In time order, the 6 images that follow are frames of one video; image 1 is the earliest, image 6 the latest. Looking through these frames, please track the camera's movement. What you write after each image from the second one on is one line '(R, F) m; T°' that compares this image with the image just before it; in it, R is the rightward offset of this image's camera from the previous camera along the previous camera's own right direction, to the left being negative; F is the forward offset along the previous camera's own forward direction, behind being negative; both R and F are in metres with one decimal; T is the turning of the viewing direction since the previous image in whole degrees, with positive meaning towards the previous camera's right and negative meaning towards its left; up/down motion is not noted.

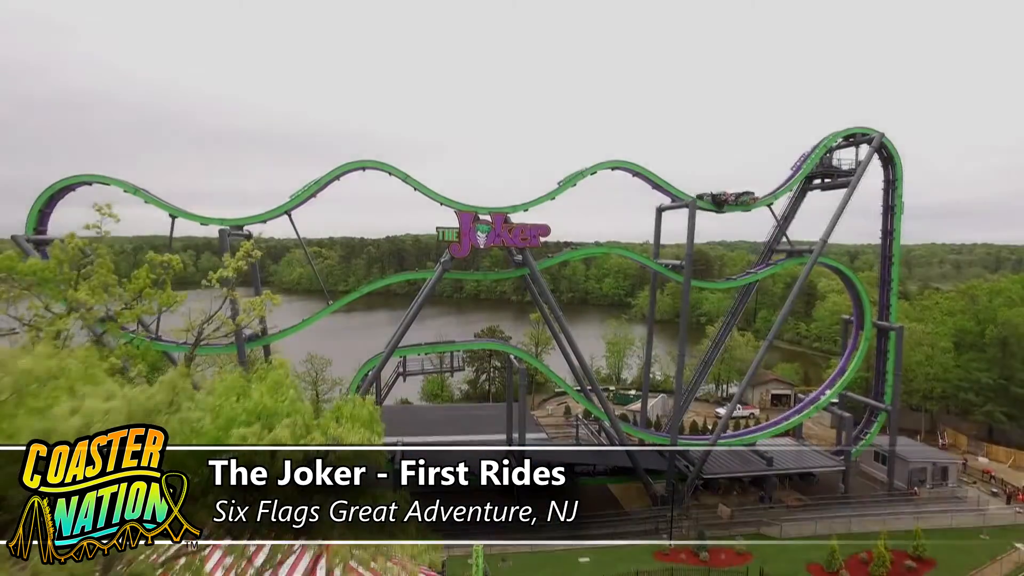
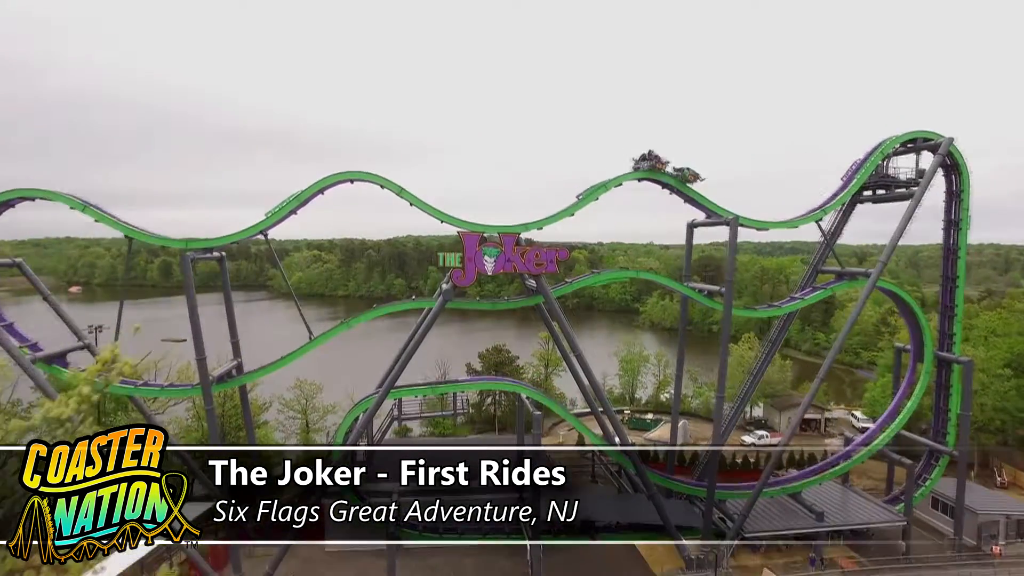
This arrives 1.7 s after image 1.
(-0.3, +2.1) m; 0°
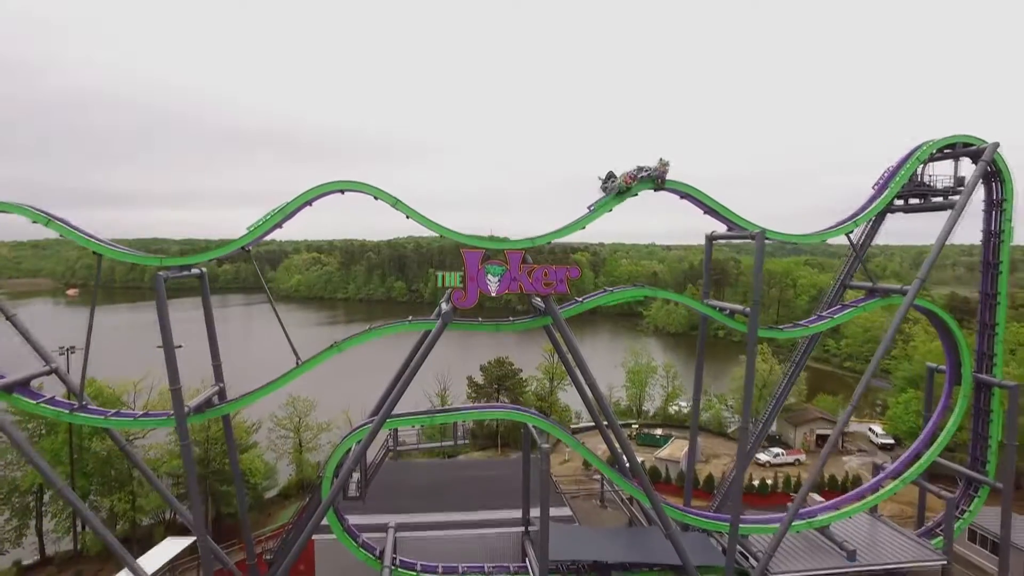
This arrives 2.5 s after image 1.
(-0.1, +1.1) m; 0°
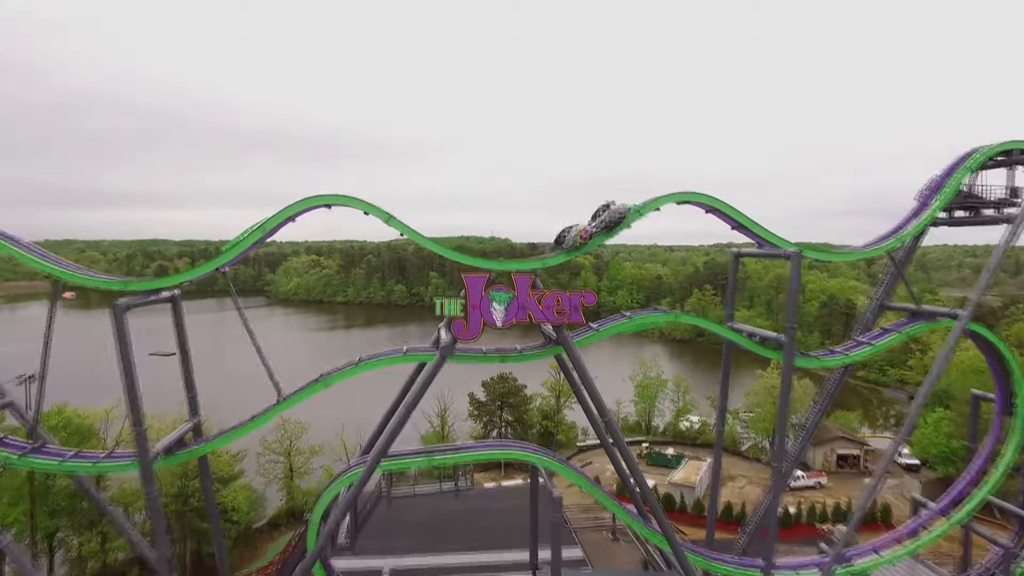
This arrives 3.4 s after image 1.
(-0.1, +1.3) m; 0°
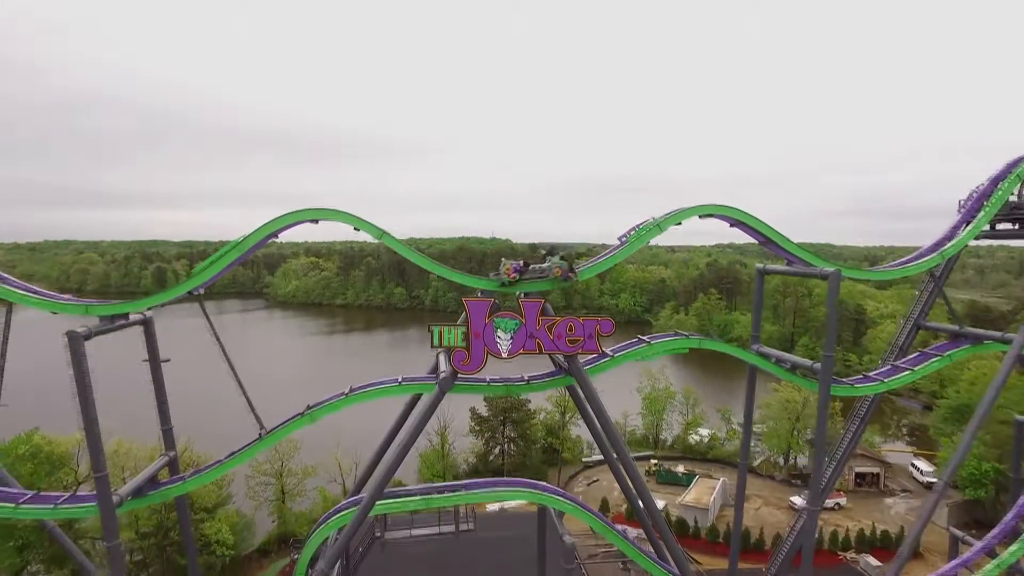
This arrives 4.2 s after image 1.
(-0.1, +1.1) m; 0°
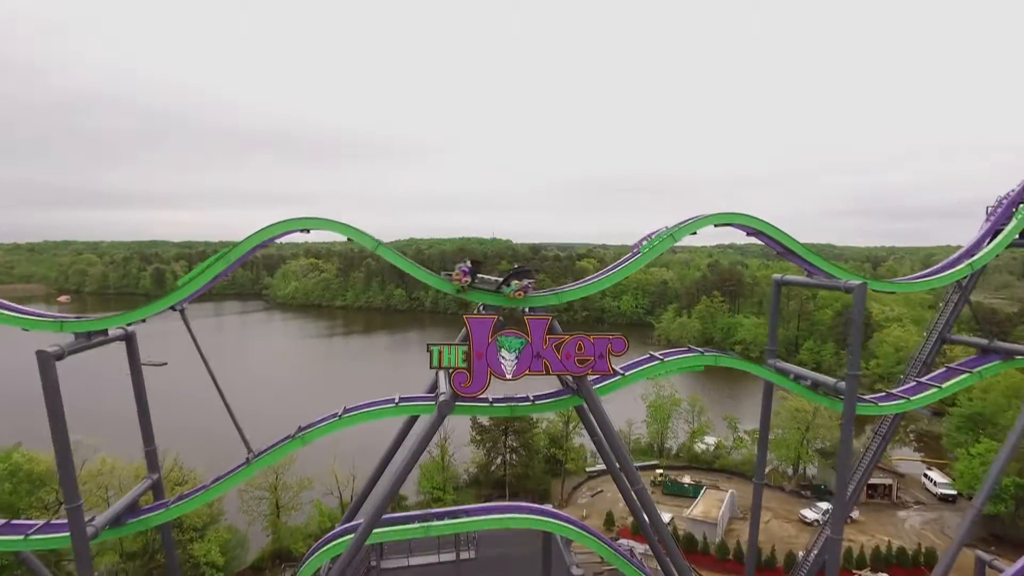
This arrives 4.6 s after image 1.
(-0.1, +0.6) m; 0°
